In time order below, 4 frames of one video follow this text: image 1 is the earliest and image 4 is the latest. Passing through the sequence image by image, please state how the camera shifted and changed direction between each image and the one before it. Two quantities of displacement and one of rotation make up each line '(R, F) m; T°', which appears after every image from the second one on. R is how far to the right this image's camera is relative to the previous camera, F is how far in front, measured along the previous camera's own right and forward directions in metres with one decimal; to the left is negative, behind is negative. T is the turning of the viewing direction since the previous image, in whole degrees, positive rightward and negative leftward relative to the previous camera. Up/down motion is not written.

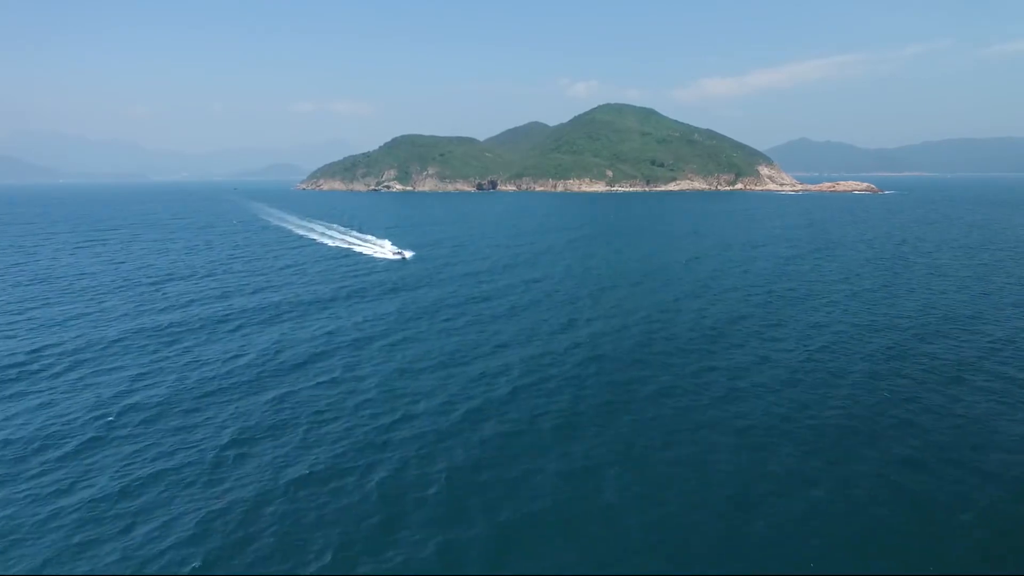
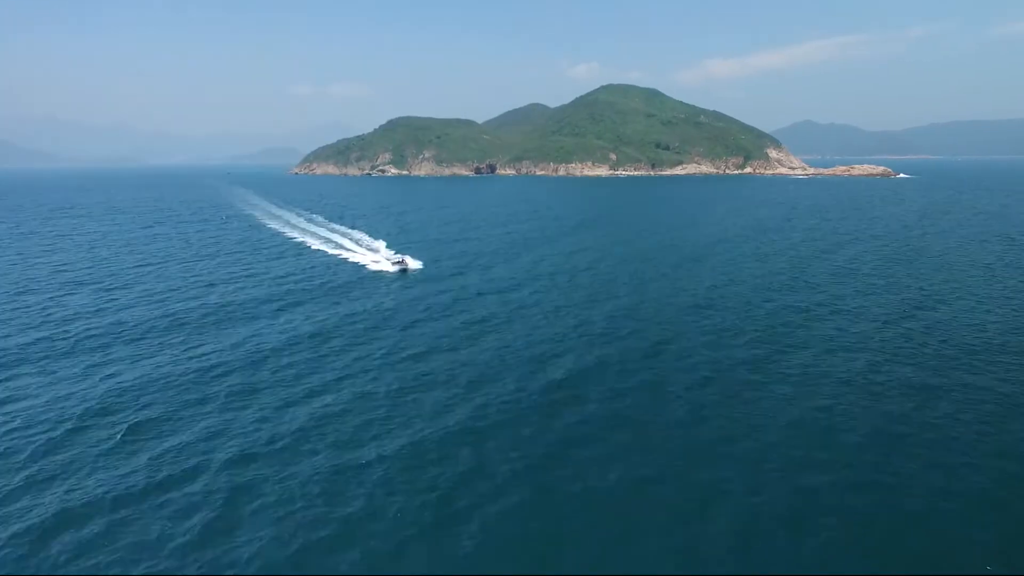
(+1.8, +16.3) m; 0°
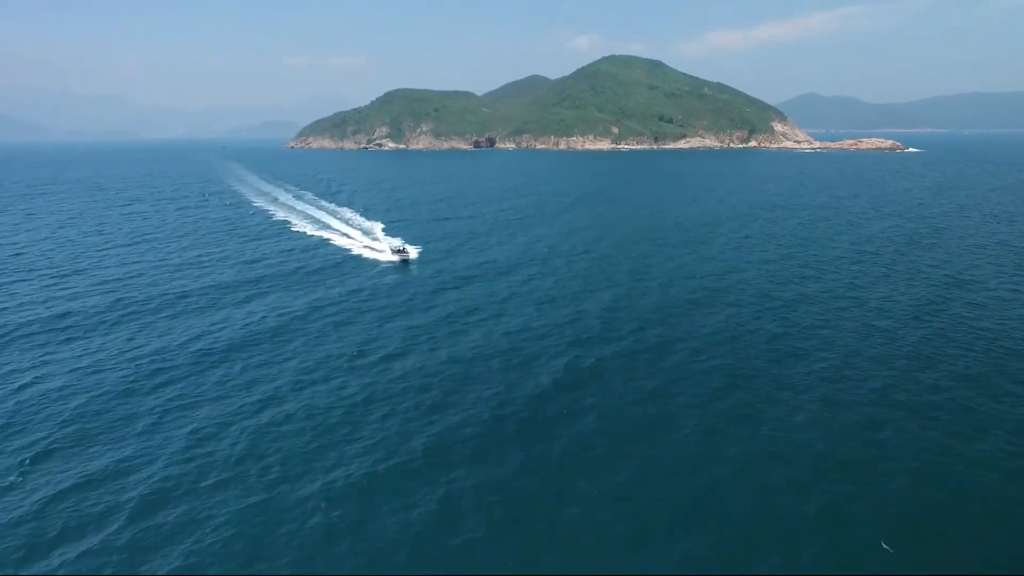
(+0.8, +5.5) m; 0°
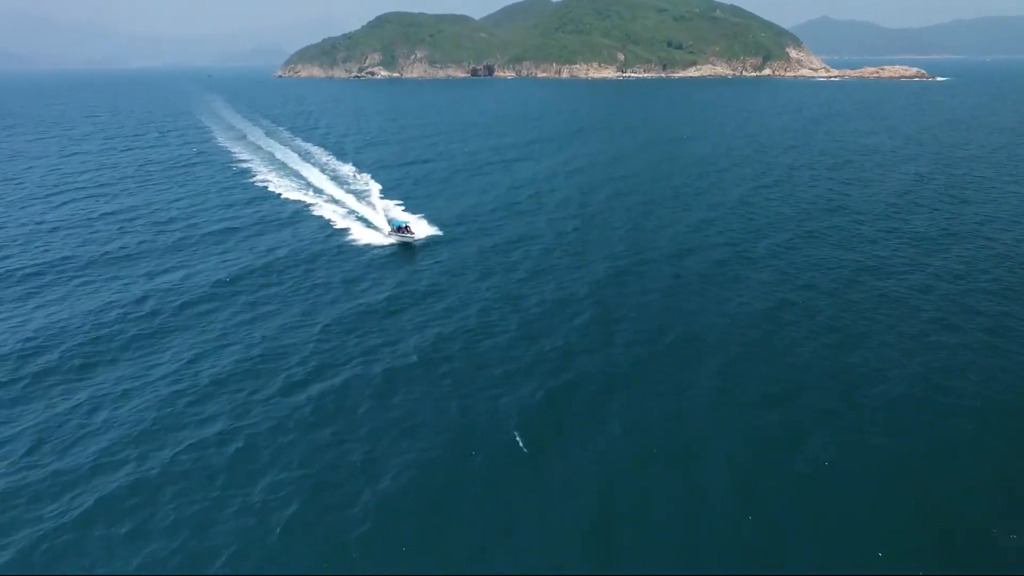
(+1.7, +11.5) m; 0°
